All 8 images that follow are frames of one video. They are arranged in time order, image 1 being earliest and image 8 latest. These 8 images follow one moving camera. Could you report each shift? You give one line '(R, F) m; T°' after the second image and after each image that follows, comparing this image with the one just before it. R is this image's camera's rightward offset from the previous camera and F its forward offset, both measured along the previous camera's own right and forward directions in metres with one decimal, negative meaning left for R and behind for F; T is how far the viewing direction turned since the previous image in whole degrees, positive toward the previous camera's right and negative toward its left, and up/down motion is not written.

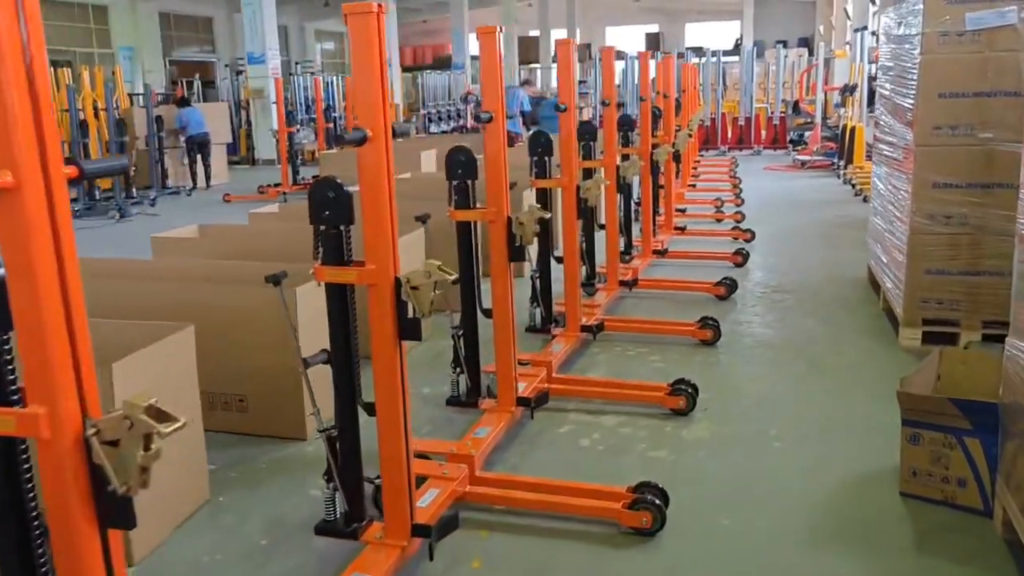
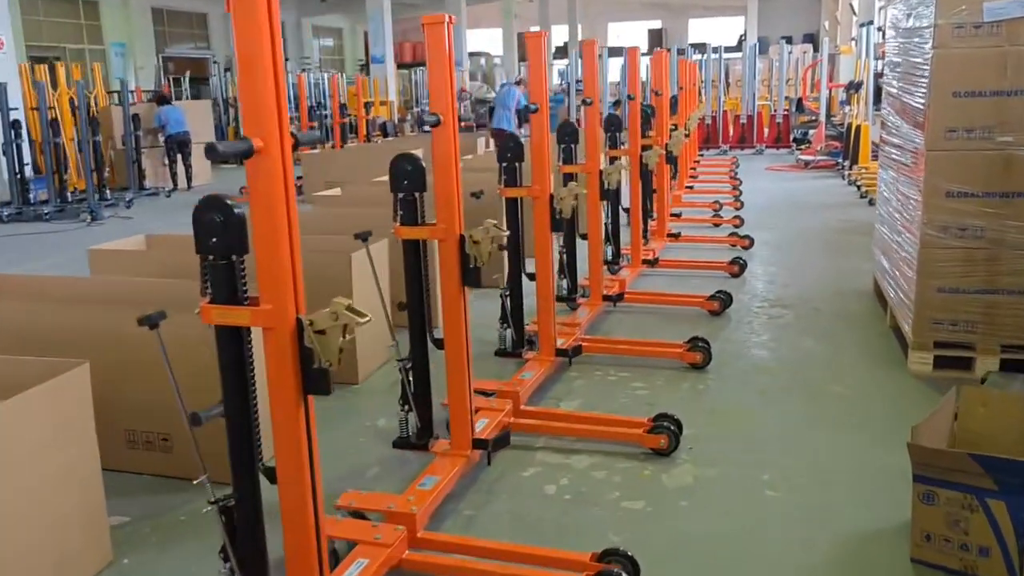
(+0.1, +0.4) m; 0°
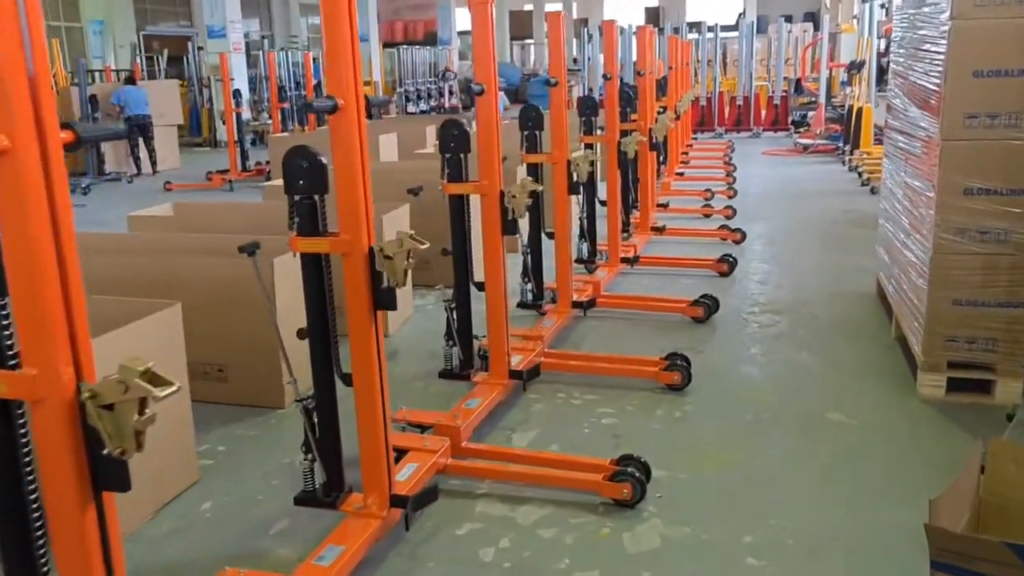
(+0.2, +0.5) m; 0°
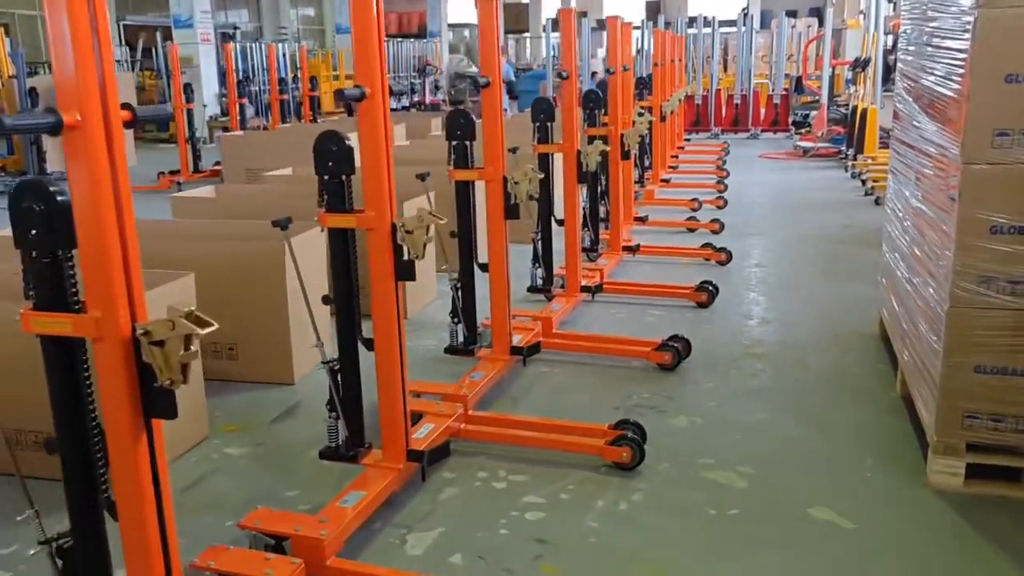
(+0.3, +0.6) m; 0°
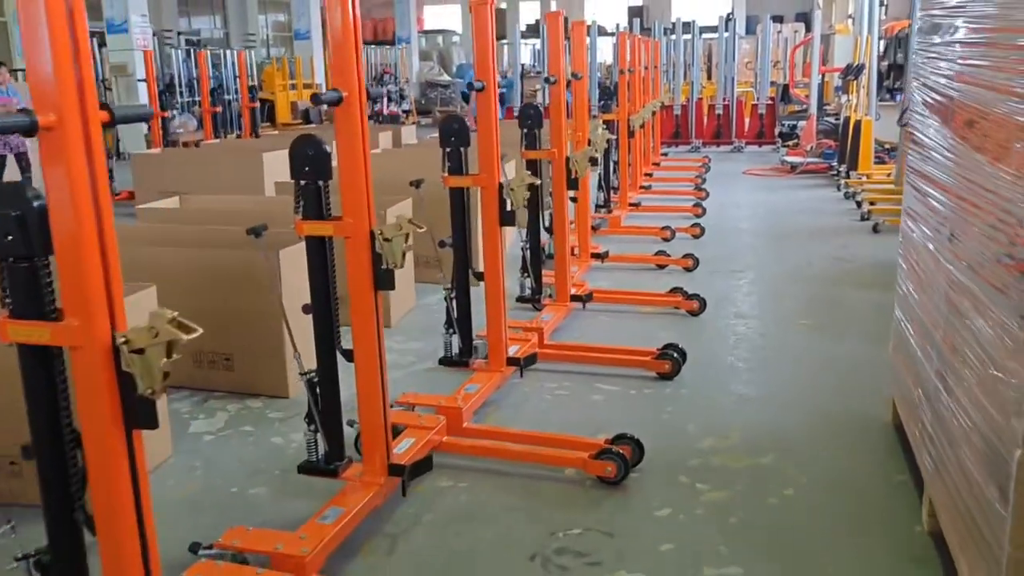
(+0.3, +0.9) m; +1°
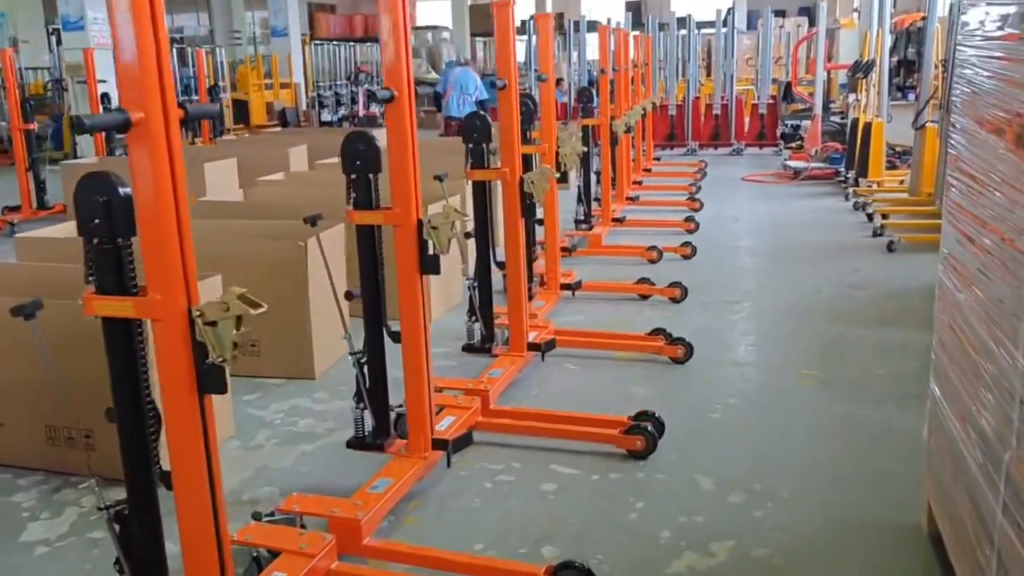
(+0.2, +0.6) m; 0°
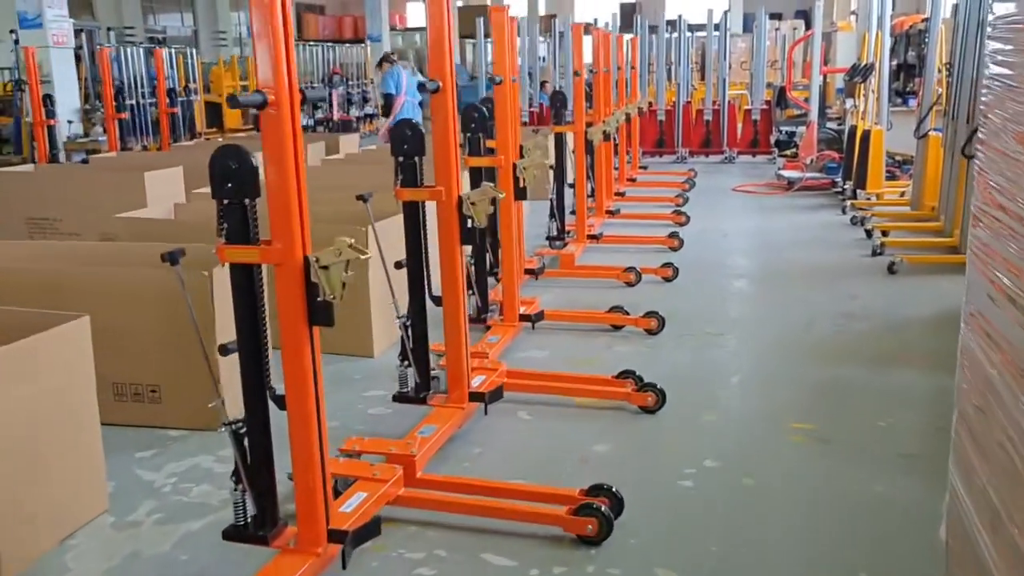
(+0.2, +0.5) m; 0°
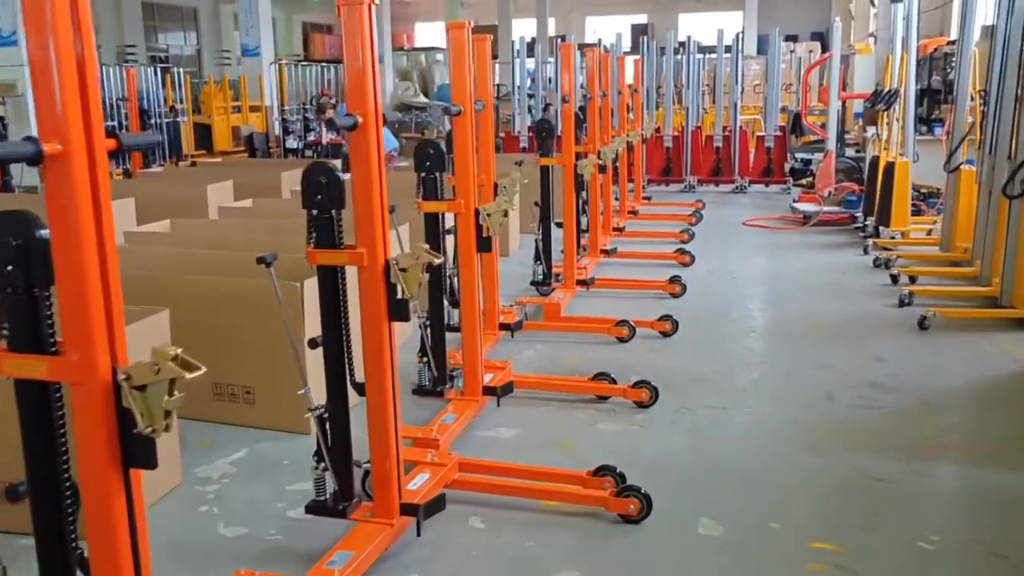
(+0.2, +0.5) m; -1°
